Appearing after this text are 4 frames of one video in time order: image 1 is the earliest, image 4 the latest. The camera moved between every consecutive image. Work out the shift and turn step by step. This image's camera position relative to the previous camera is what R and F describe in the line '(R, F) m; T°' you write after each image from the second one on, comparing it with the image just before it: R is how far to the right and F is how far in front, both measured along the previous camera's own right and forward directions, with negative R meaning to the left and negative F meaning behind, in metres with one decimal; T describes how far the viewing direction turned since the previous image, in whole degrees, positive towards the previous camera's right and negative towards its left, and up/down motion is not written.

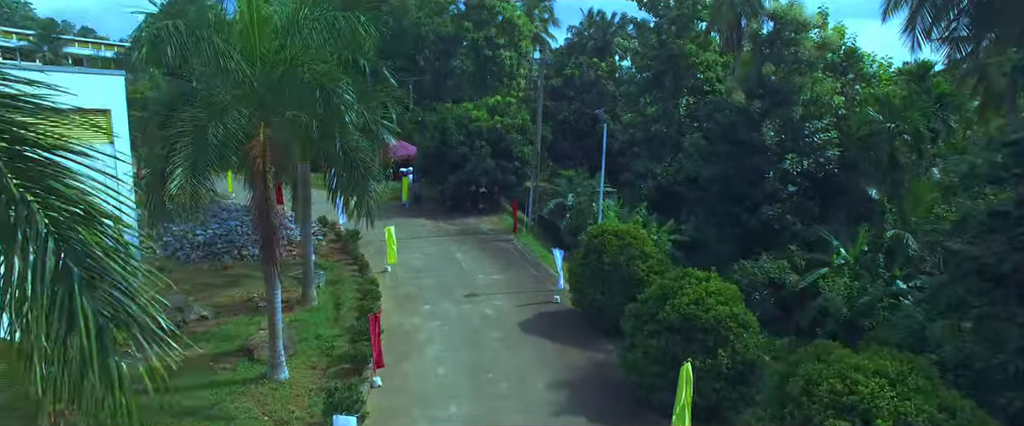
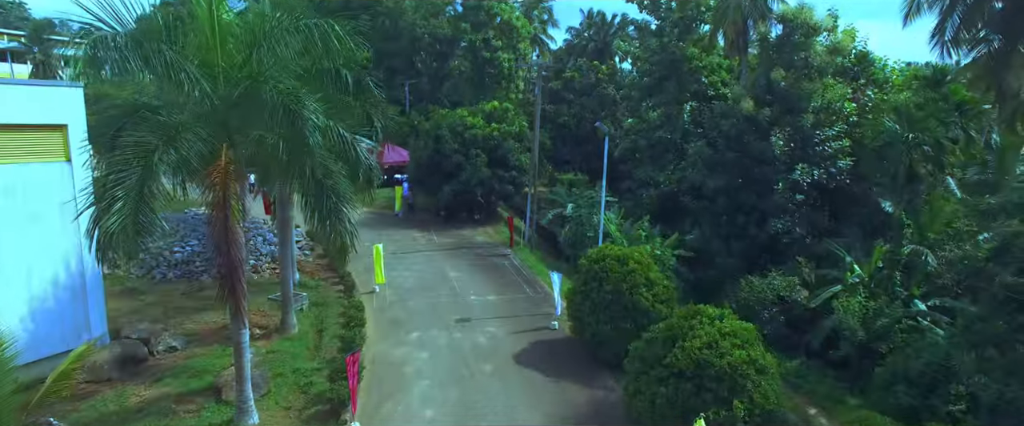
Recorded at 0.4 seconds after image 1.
(+0.1, +0.9) m; 0°
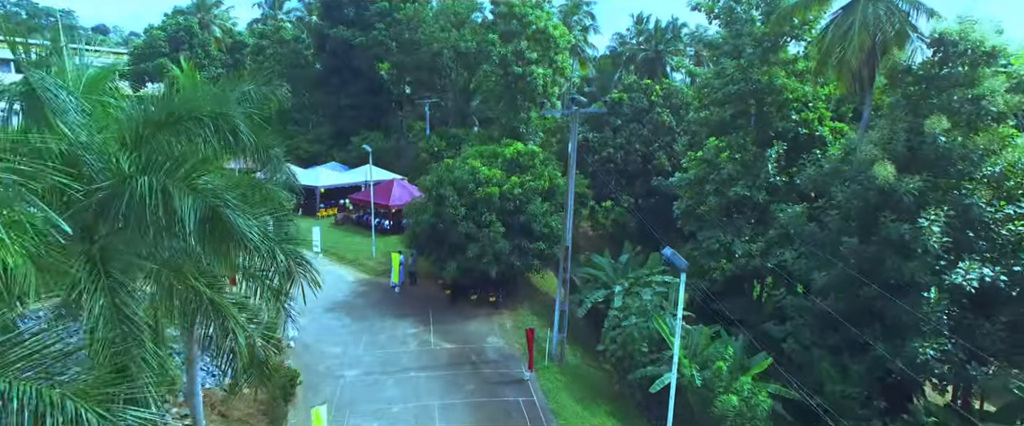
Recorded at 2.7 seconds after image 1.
(+0.4, +5.2) m; -4°
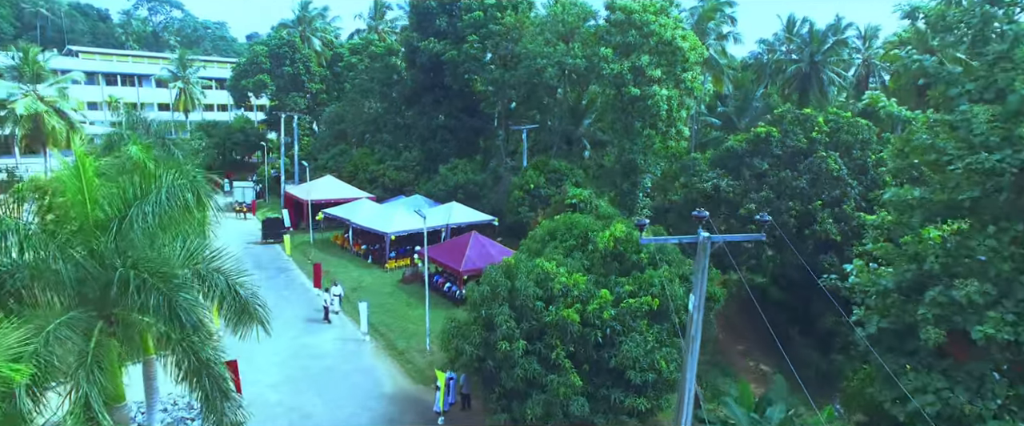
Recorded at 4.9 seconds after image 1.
(+0.5, +5.4) m; -11°
